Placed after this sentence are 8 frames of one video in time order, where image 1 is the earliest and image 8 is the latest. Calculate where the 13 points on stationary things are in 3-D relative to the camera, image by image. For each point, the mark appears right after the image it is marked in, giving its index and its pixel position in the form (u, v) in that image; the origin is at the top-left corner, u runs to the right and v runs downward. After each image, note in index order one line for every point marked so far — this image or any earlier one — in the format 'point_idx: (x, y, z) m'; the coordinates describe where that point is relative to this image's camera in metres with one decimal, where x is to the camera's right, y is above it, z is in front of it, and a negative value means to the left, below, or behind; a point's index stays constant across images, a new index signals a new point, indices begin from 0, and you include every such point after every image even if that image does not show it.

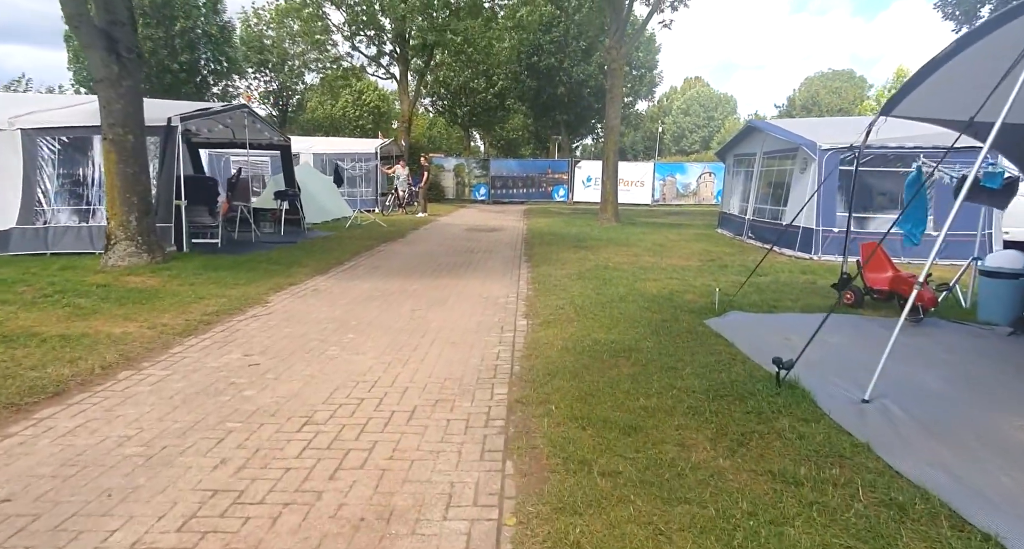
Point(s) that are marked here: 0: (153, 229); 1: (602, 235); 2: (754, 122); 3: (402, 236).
0: (-5.4, +0.7, +8.4) m
1: (+2.5, +1.1, +15.9) m
2: (+6.0, +3.8, +14.0) m
3: (-3.1, +1.1, +15.7) m
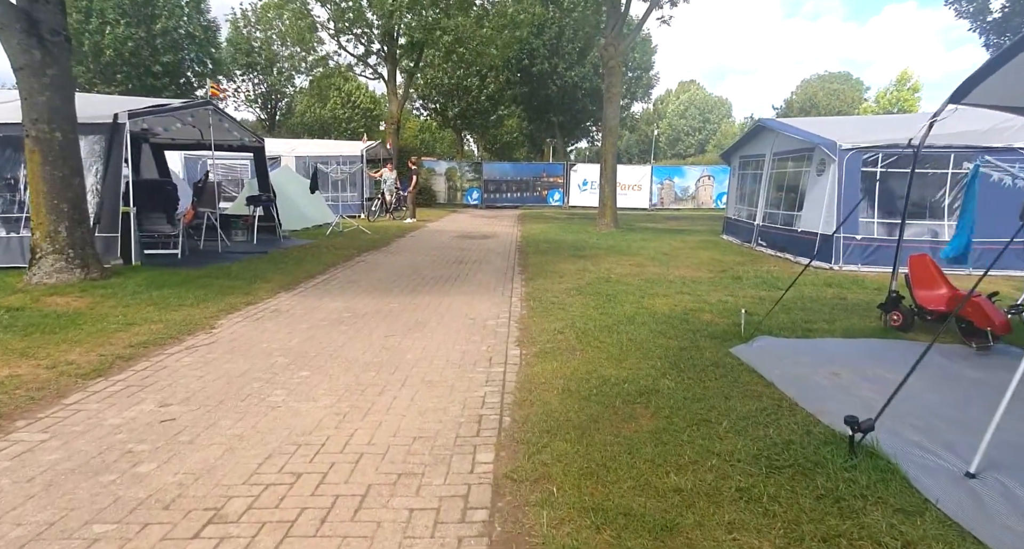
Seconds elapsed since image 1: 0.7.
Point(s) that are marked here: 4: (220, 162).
0: (-5.5, +0.4, +7.3) m
1: (+2.3, +0.8, +14.9) m
2: (+5.8, +3.6, +13.0) m
3: (-3.3, +0.8, +14.7) m
4: (-10.5, +4.0, +20.1) m
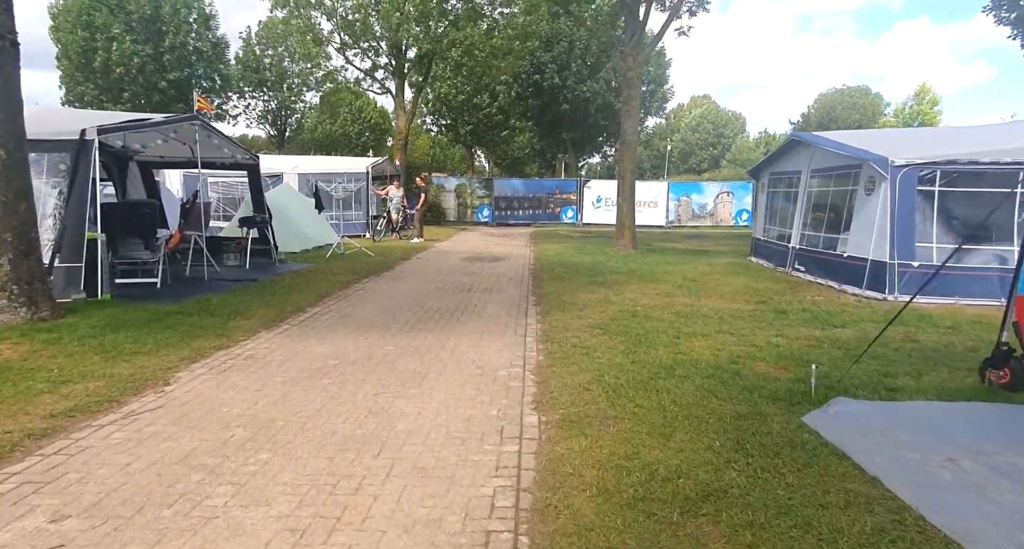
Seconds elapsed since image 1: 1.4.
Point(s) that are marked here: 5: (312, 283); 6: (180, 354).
0: (-5.3, 0.0, +6.3) m
1: (+2.6, +0.2, +13.8) m
2: (+6.1, +3.0, +11.9) m
3: (-3.0, +0.2, +13.7) m
4: (-10.1, +3.3, +19.3) m
5: (-3.8, -0.2, +10.7) m
6: (-3.4, -0.8, +5.7) m
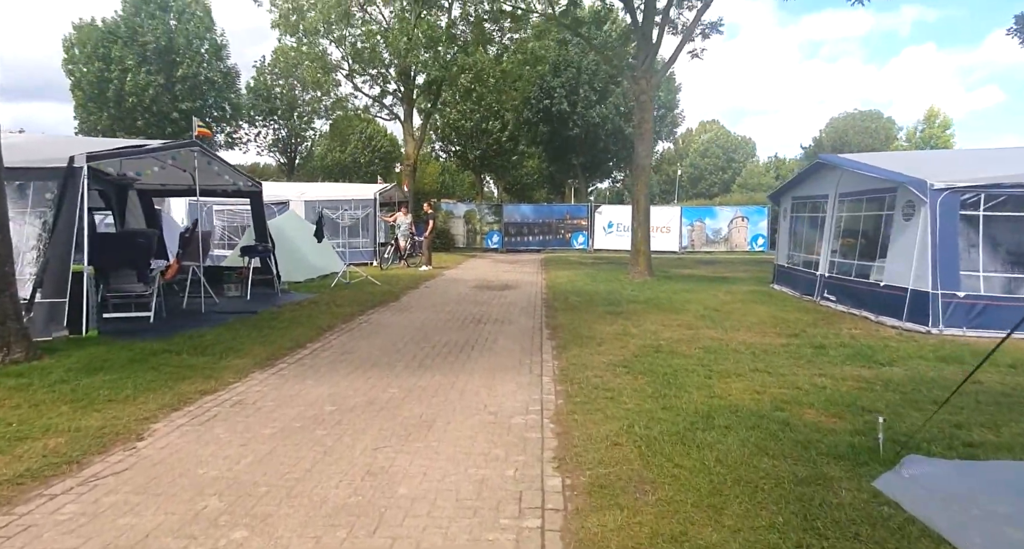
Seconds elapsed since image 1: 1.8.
0: (-5.2, -0.4, +5.8) m
1: (+2.9, -0.5, +13.2) m
2: (+6.3, +2.4, +11.4) m
3: (-2.7, -0.5, +13.1) m
4: (-9.7, +2.3, +19.0) m
5: (-3.5, -0.7, +10.1) m
6: (-3.2, -1.2, +5.2) m
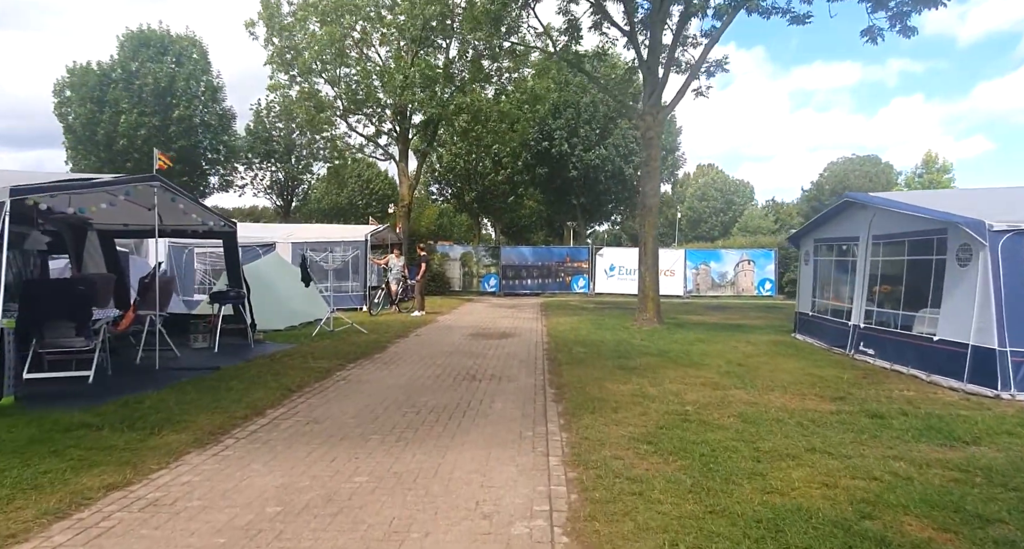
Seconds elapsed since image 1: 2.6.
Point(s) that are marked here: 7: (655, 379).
0: (-5.2, -0.9, +4.6) m
1: (+2.9, -1.5, +11.9) m
2: (+6.3, +1.5, +10.4) m
3: (-2.7, -1.6, +11.9) m
4: (-9.8, +0.8, +18.0) m
5: (-3.6, -1.5, +8.9) m
6: (-3.2, -1.6, +3.9) m
7: (+2.2, -1.6, +8.7) m
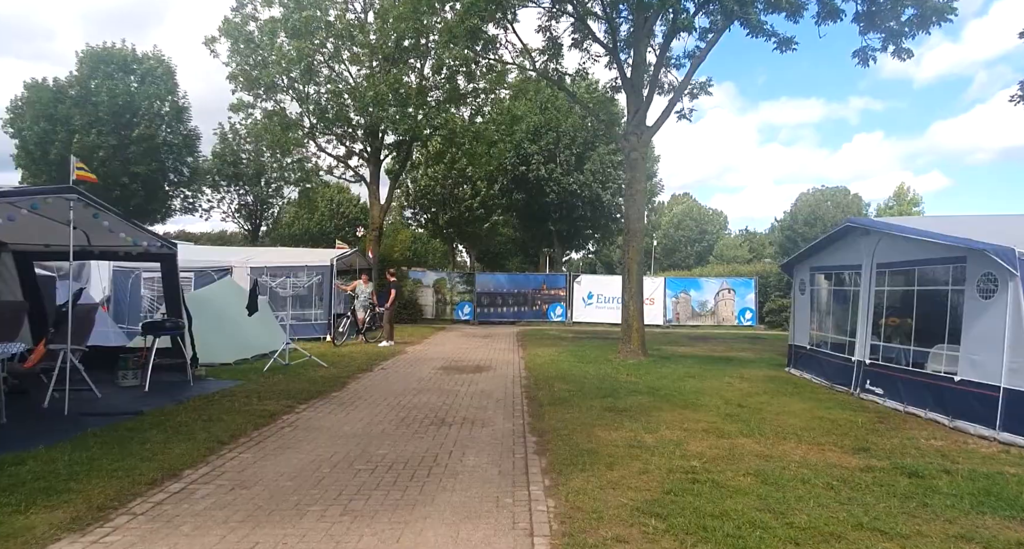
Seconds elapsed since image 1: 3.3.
0: (-5.3, -1.0, +3.3) m
1: (+2.4, -2.1, +10.9) m
2: (+5.9, +0.9, +9.7) m
3: (-3.2, -2.1, +10.6) m
4: (-10.5, +0.1, +16.5) m
5: (-3.9, -1.9, +7.6) m
6: (-3.4, -1.7, +2.6) m
7: (+1.9, -2.0, +7.7) m
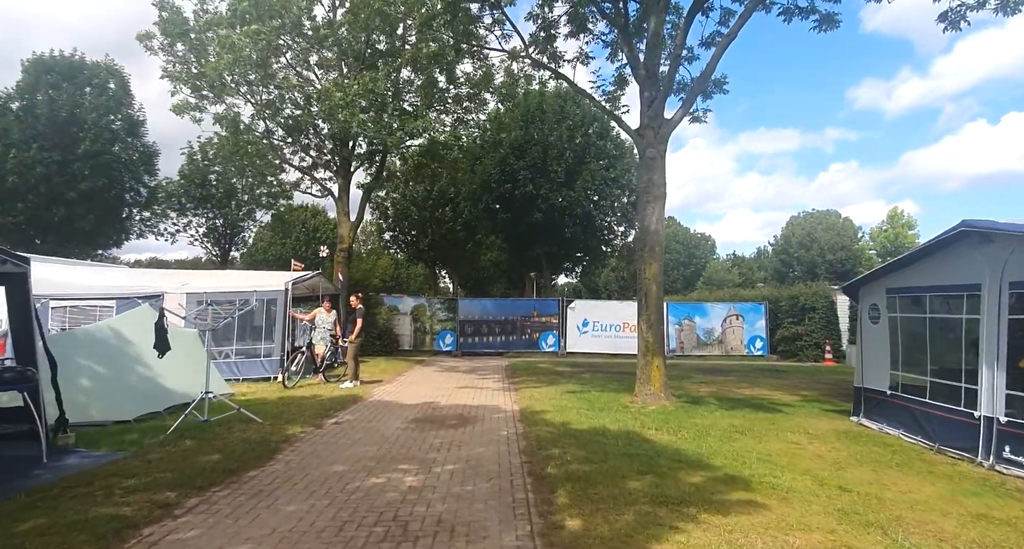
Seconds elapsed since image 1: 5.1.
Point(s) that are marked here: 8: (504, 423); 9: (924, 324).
0: (-5.1, -1.0, +0.3) m
1: (+2.3, -2.4, +8.1) m
2: (+5.9, +0.7, +7.1) m
3: (-3.3, -2.5, +7.6) m
4: (-10.7, -0.6, +13.3) m
5: (-3.9, -2.1, +4.6) m
6: (-3.2, -1.7, -0.3) m
7: (+1.9, -2.2, +4.9) m
8: (-0.1, -2.7, +10.2) m
9: (+6.2, -0.8, +8.6) m
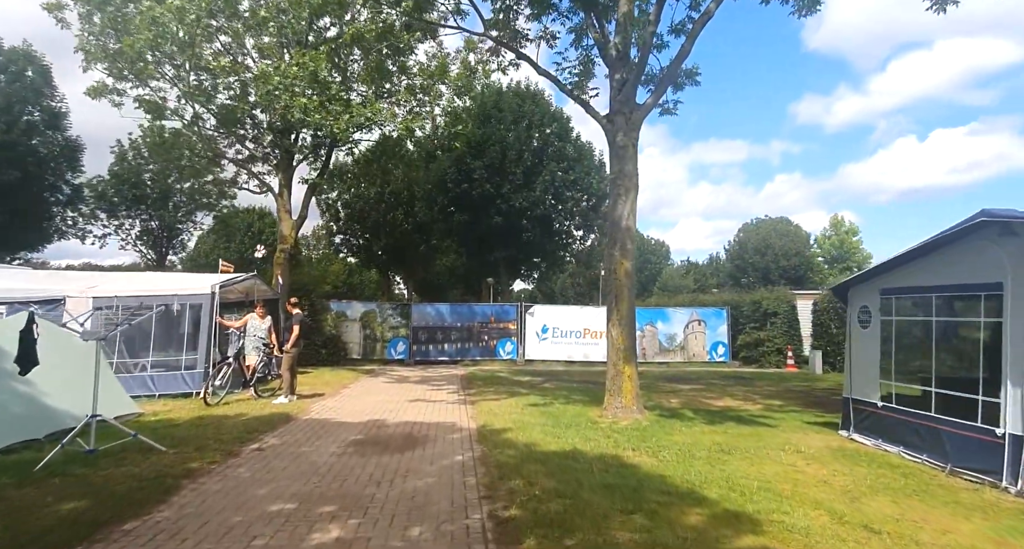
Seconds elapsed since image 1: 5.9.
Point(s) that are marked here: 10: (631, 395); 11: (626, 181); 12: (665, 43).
0: (-5.1, -0.9, -1.4) m
1: (+1.8, -2.4, +6.9) m
2: (+5.4, +0.7, +6.2) m
3: (-3.7, -2.4, +6.0) m
4: (-11.6, -0.6, +11.2) m
5: (-4.1, -2.0, +2.9) m
6: (-3.0, -1.6, -1.9) m
7: (+1.6, -2.2, +3.7) m
8: (-0.8, -2.7, +8.9) m
9: (+5.6, -0.7, +7.7) m
10: (+2.2, -2.3, +10.5) m
11: (+2.1, +1.7, +10.9) m
12: (+3.7, +5.6, +13.7) m
